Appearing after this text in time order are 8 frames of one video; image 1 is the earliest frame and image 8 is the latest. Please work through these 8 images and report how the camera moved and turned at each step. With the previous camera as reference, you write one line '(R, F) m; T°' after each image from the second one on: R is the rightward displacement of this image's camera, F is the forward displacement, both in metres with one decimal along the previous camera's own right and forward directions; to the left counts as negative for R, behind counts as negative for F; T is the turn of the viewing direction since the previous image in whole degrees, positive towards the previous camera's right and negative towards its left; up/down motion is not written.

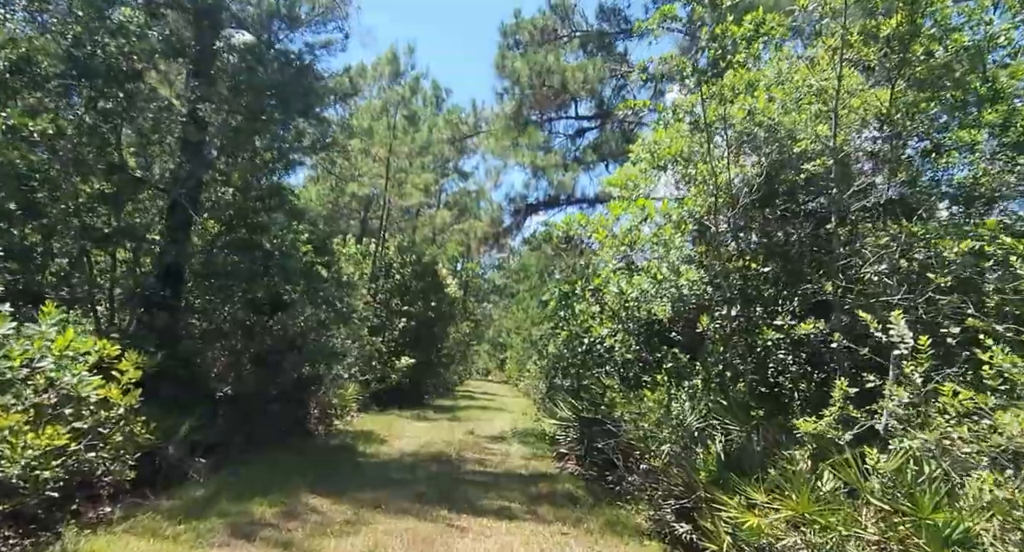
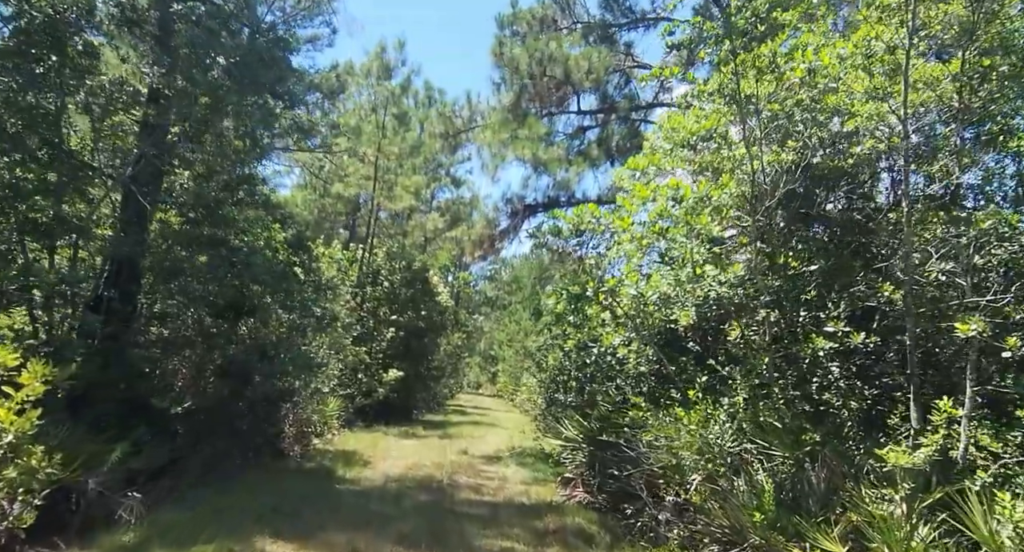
(-0.1, +1.2) m; +1°
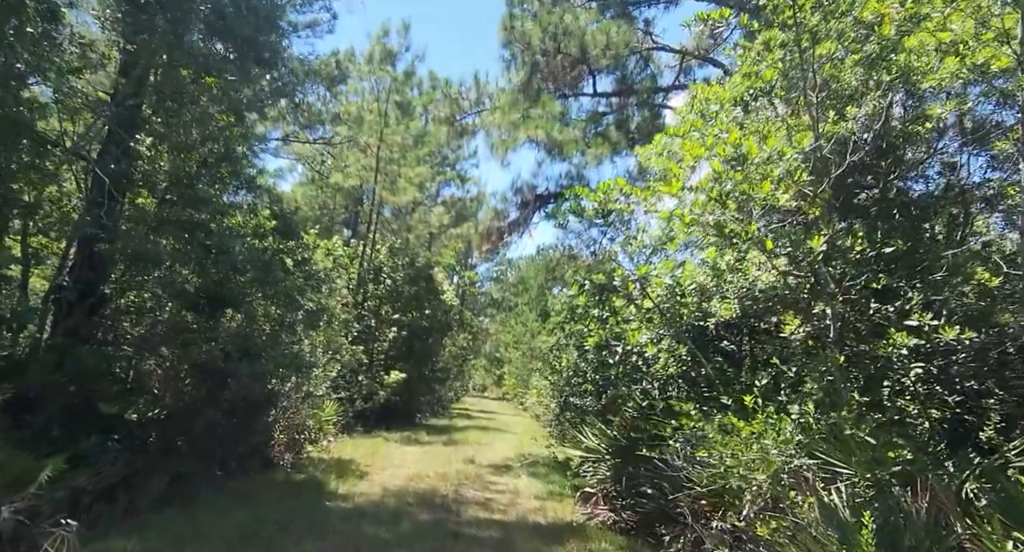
(-0.1, +1.1) m; 0°
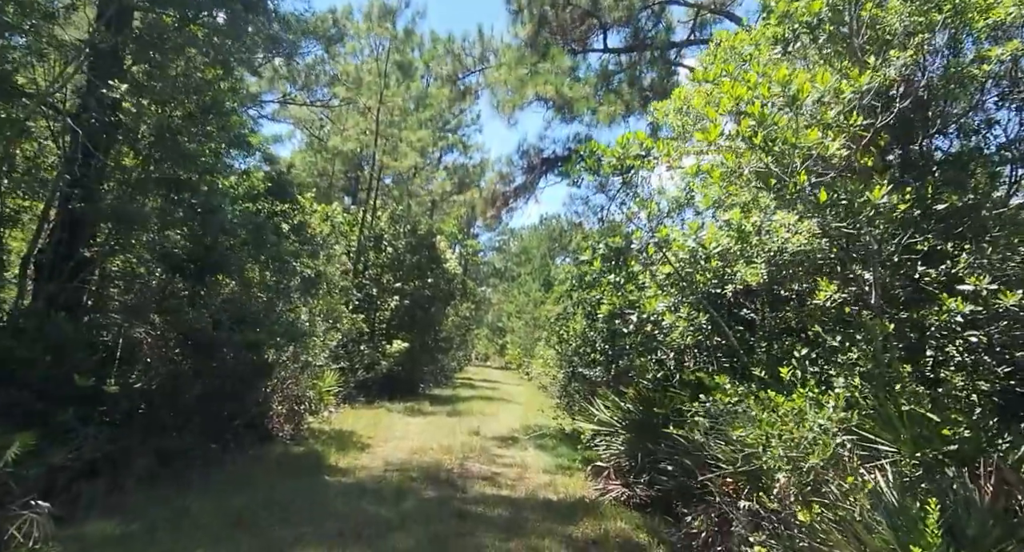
(-0.1, +0.5) m; 0°
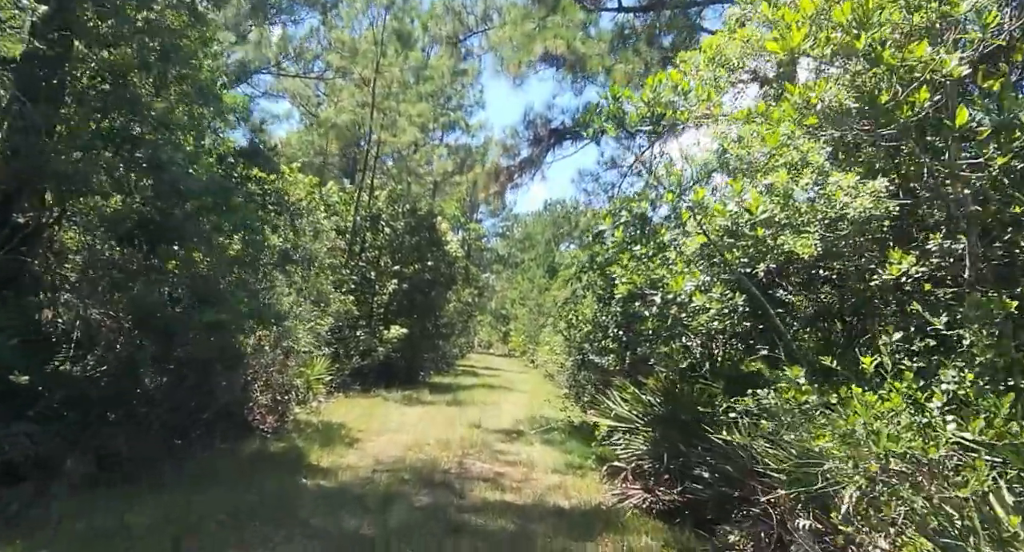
(0.0, +1.0) m; 0°
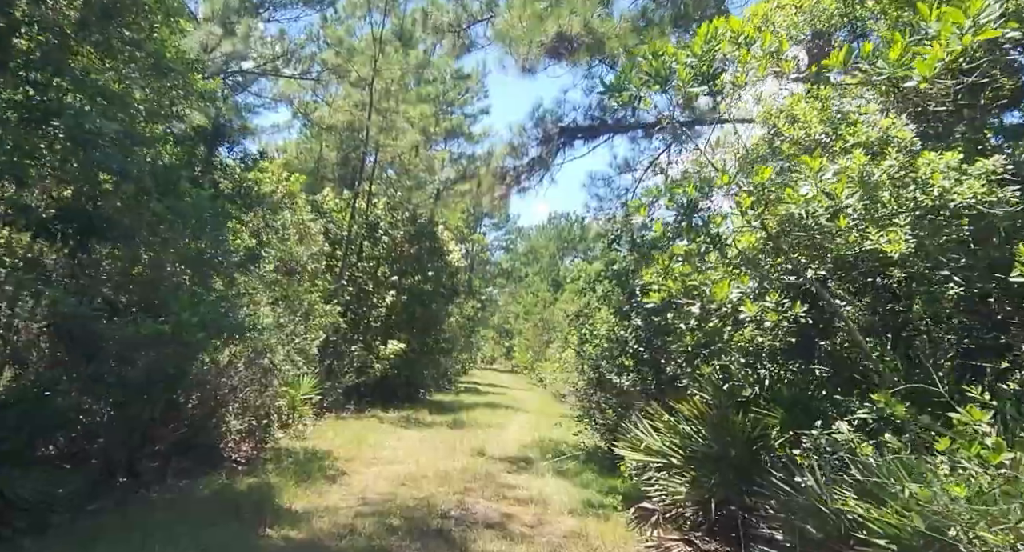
(-0.1, +1.1) m; 0°
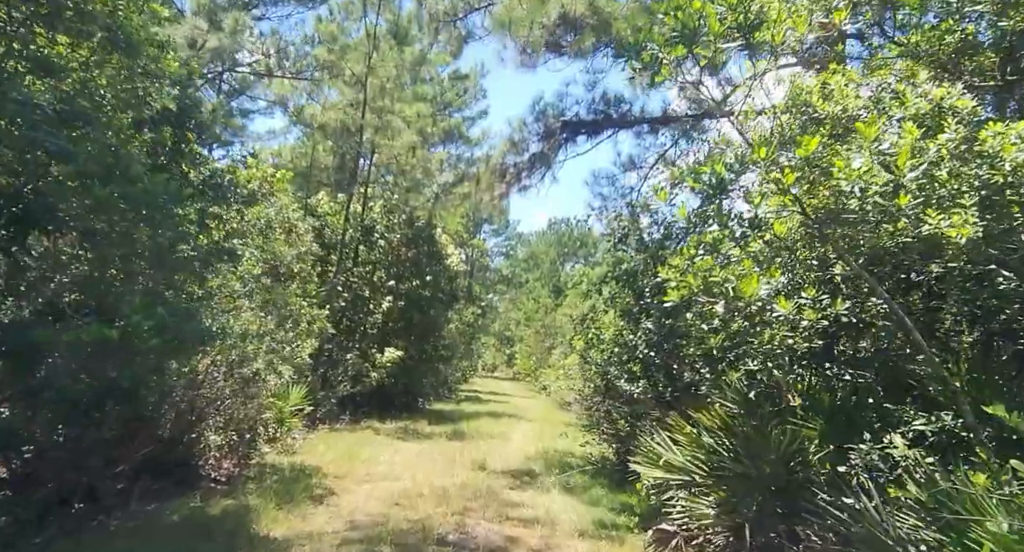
(0.0, +0.6) m; 0°
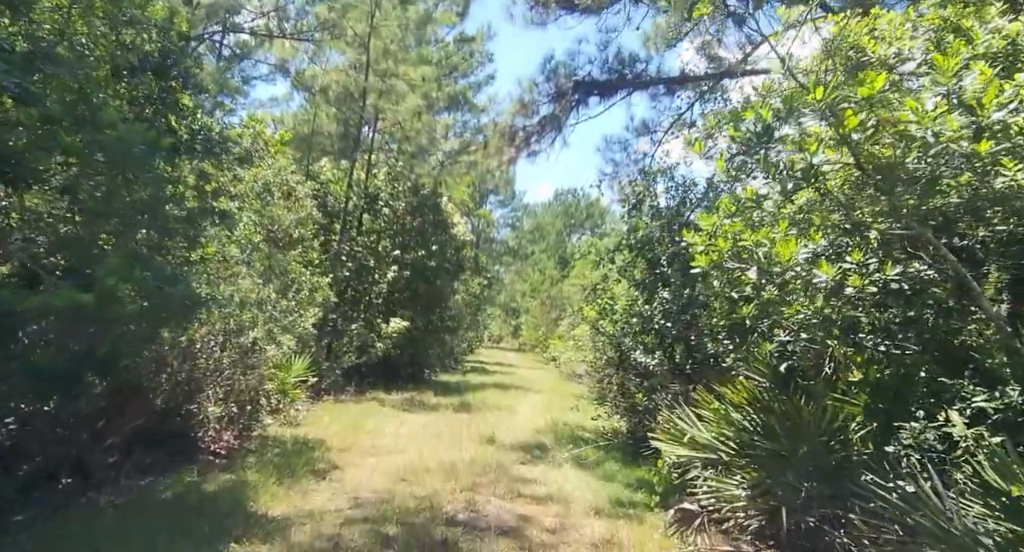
(-0.1, +0.4) m; 0°
